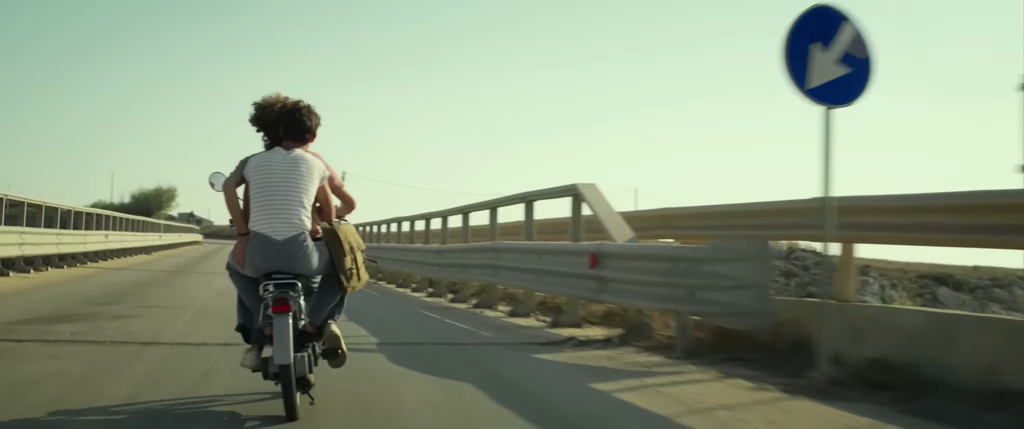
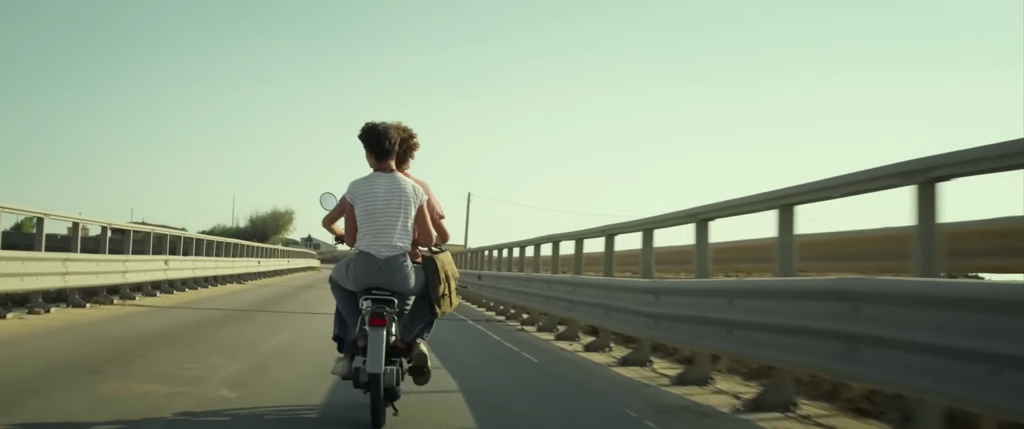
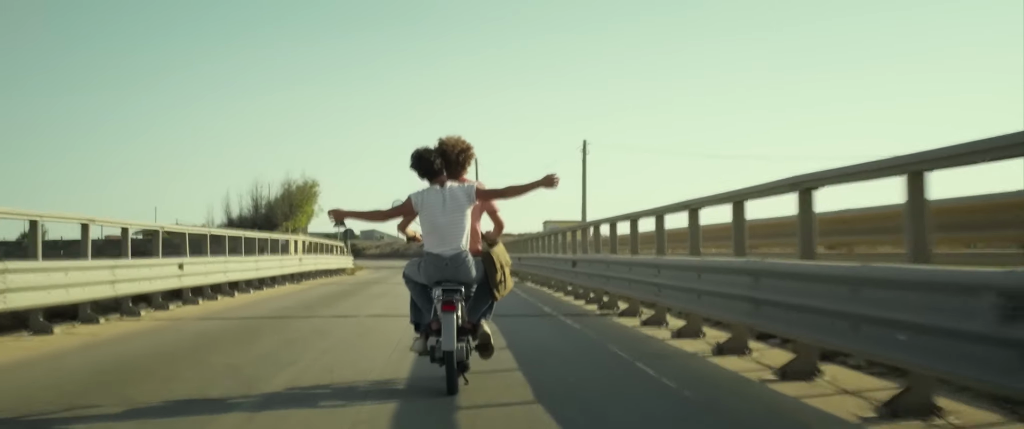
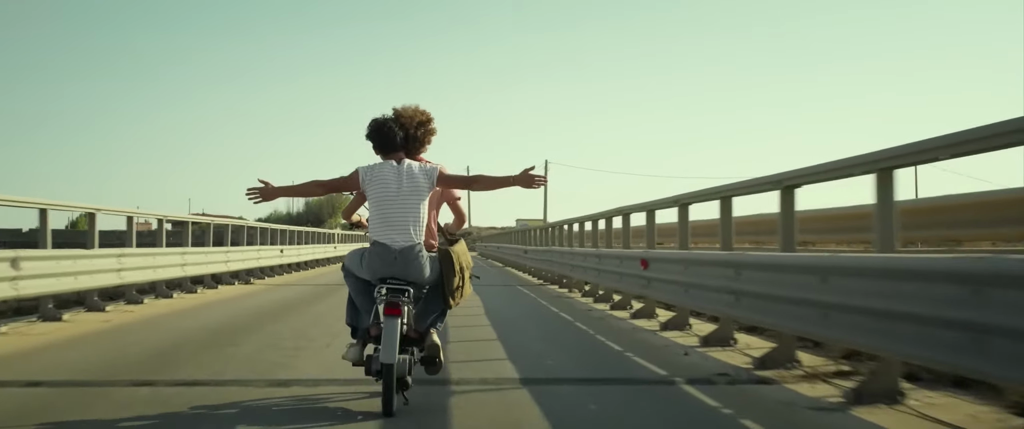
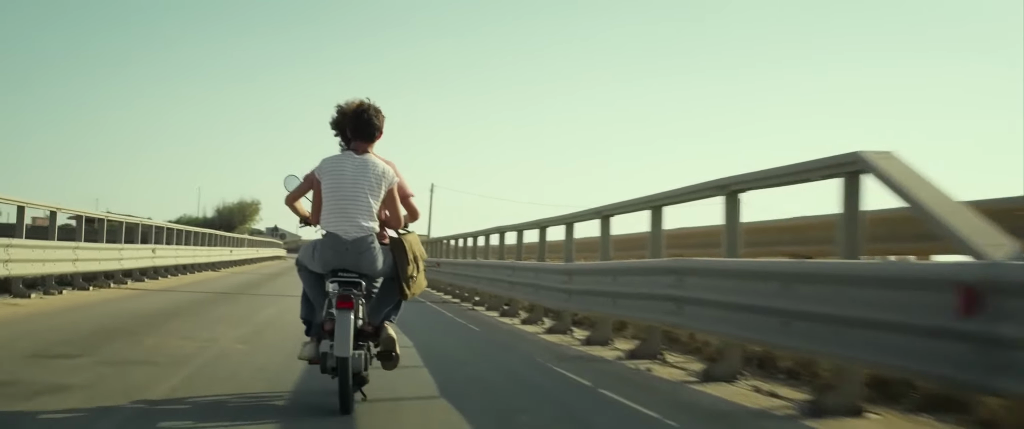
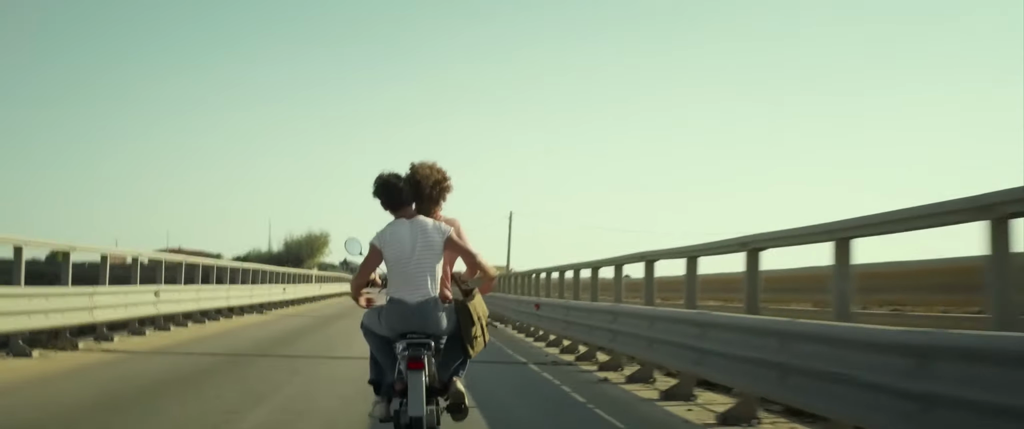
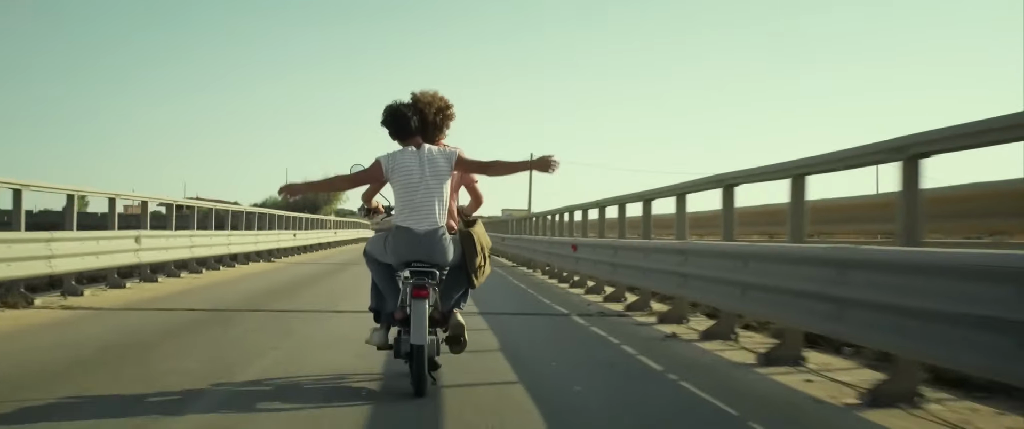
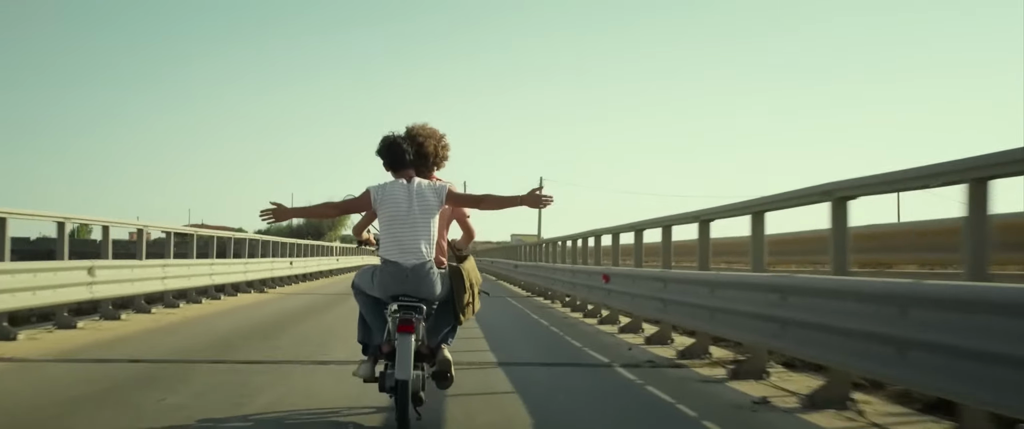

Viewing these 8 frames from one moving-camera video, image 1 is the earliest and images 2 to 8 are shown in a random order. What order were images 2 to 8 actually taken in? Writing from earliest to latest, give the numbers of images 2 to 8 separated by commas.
5, 2, 6, 7, 8, 4, 3
